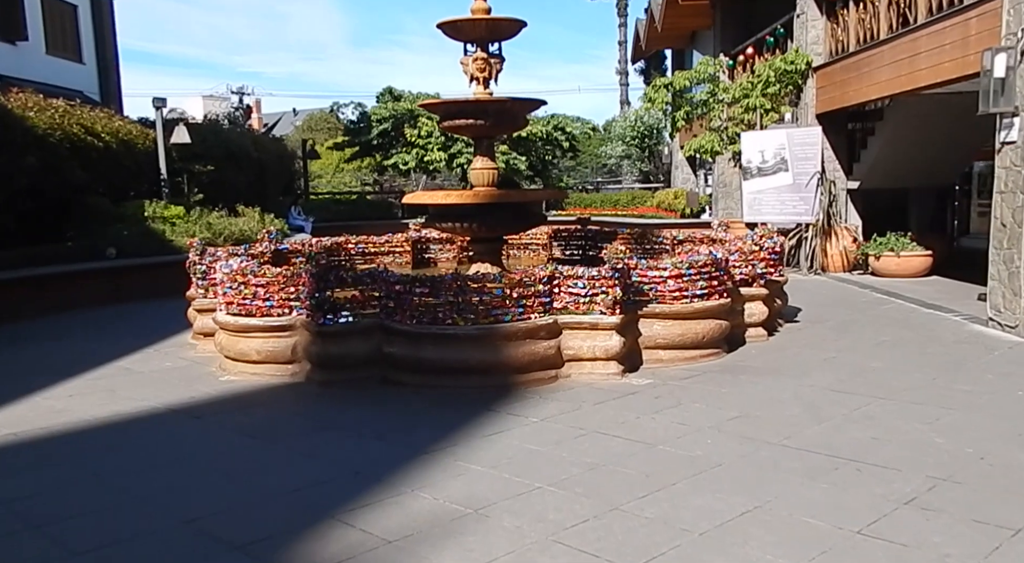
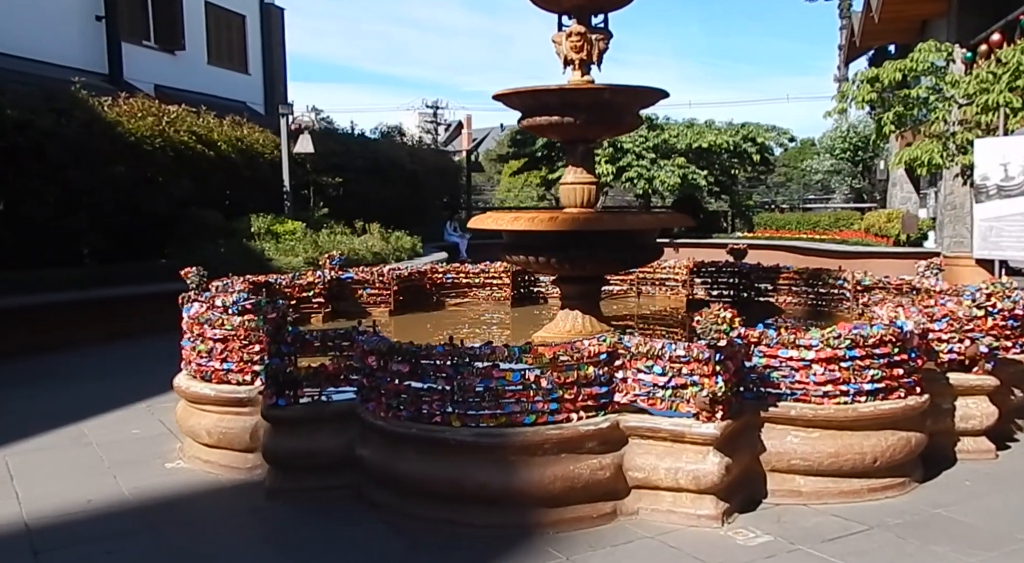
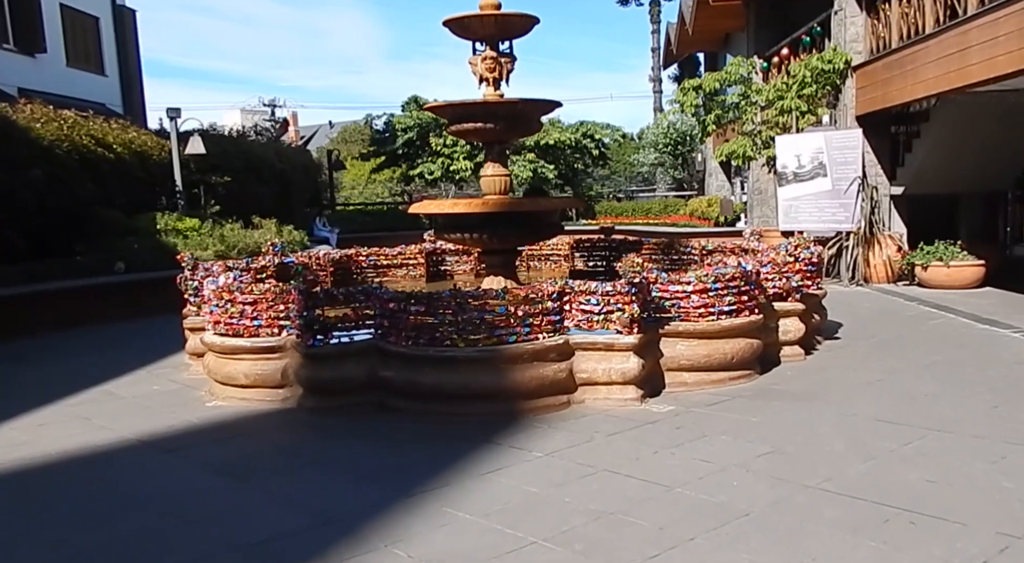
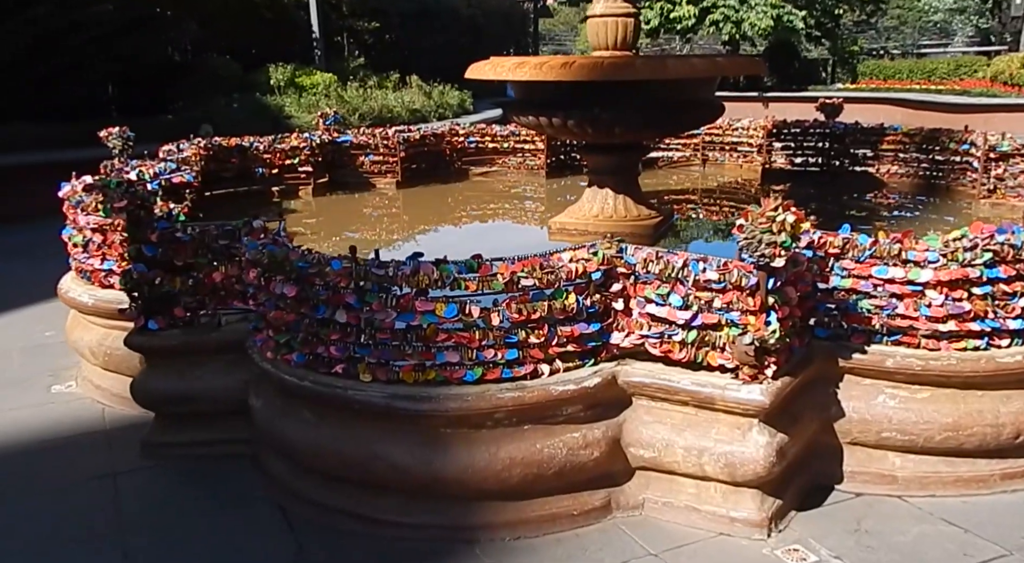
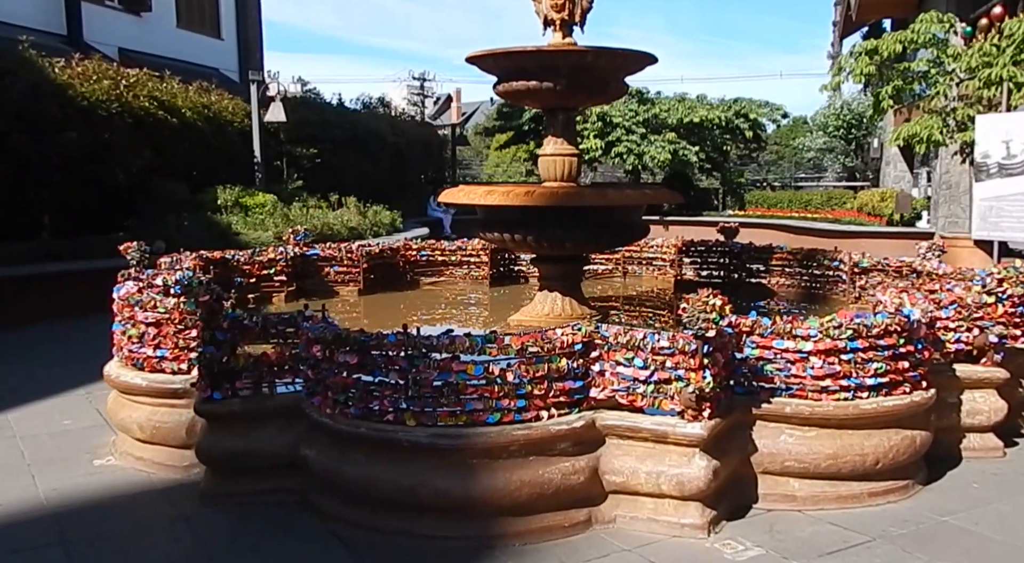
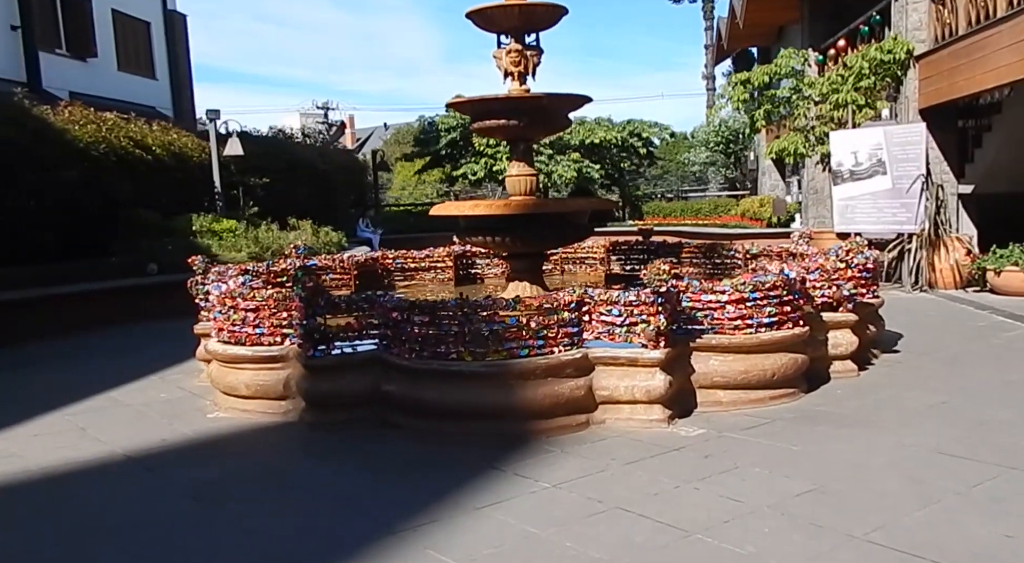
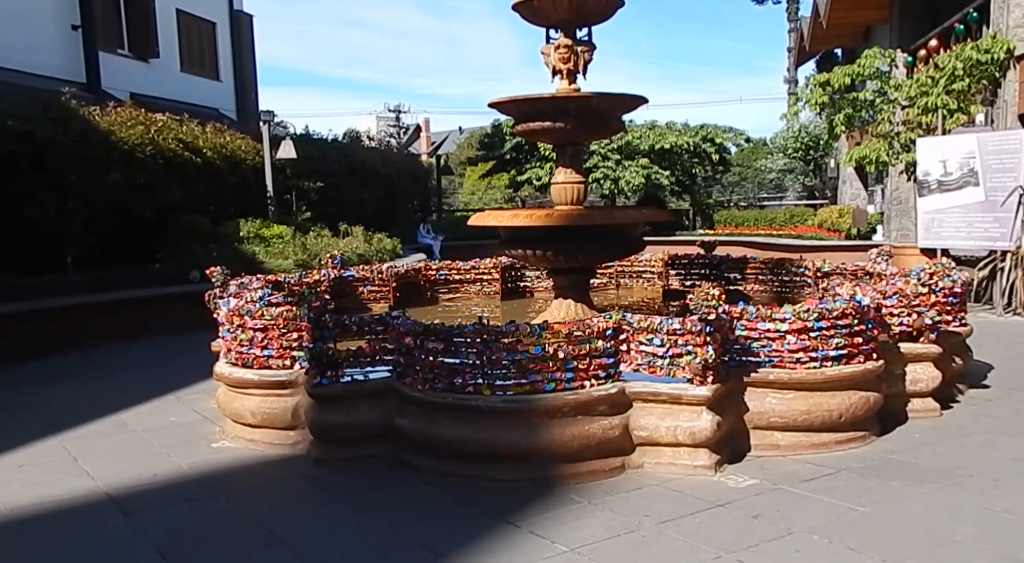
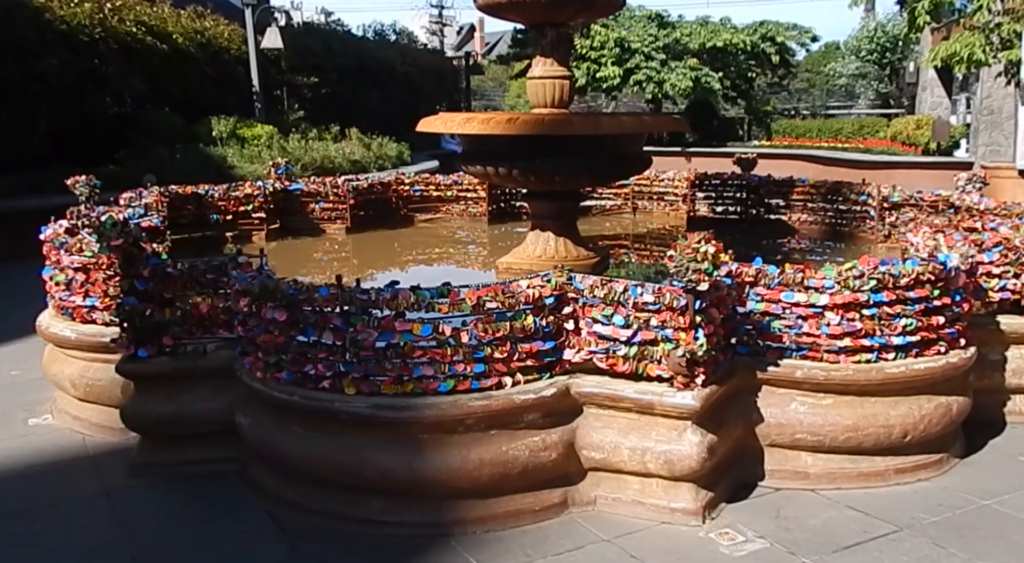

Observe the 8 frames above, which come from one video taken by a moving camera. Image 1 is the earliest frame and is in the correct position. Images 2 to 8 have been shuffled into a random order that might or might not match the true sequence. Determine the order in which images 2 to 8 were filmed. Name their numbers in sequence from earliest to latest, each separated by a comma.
3, 6, 7, 2, 5, 8, 4
